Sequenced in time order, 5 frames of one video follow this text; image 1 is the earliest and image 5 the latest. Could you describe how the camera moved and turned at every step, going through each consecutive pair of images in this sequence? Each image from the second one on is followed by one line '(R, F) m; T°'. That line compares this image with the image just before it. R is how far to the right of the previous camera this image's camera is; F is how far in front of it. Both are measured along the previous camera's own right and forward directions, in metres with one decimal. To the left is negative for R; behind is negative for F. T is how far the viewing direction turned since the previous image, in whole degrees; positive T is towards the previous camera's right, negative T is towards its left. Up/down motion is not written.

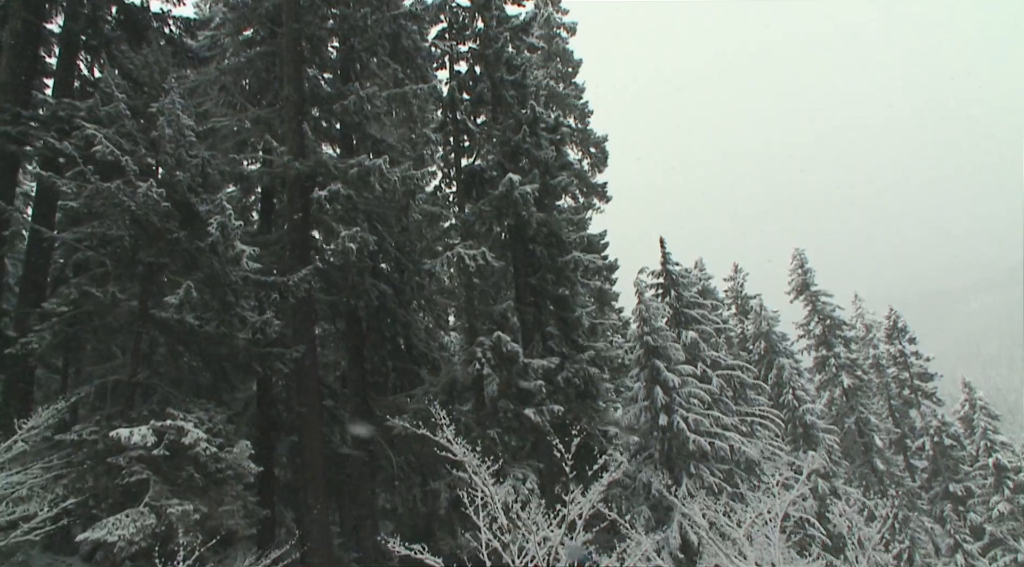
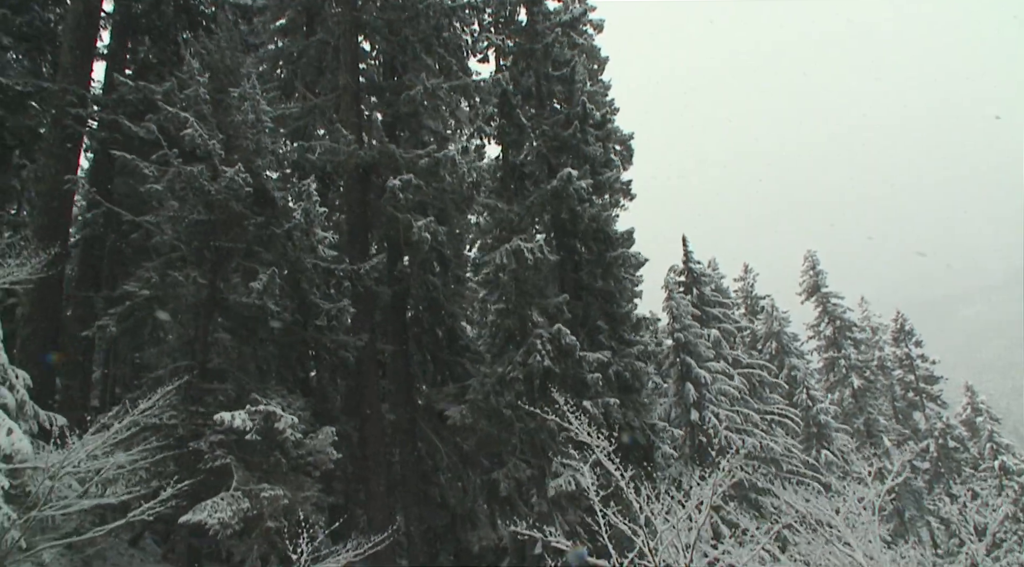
(-1.4, -0.1) m; +1°
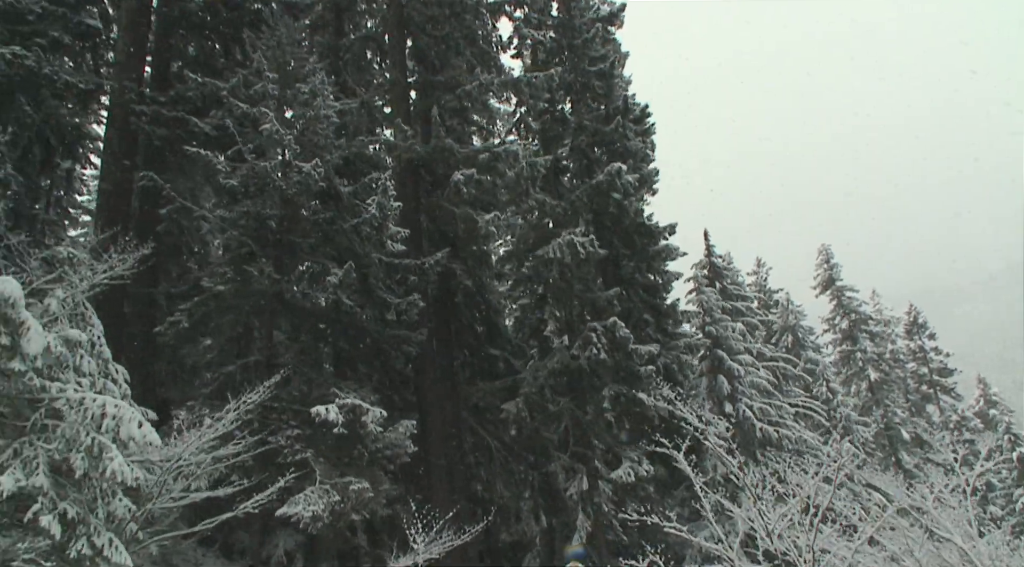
(-1.2, -0.1) m; +1°
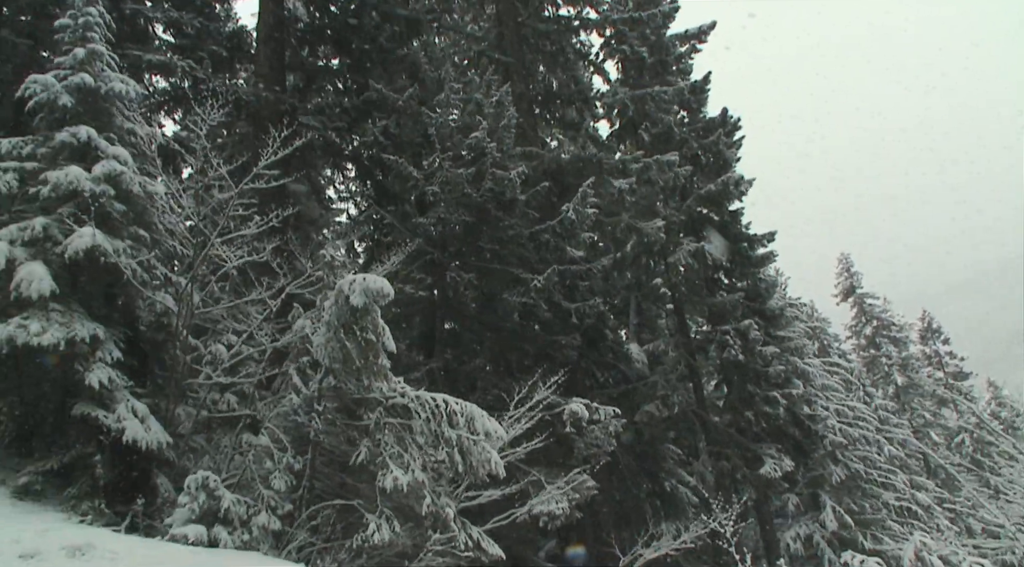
(-3.5, -0.2) m; +3°
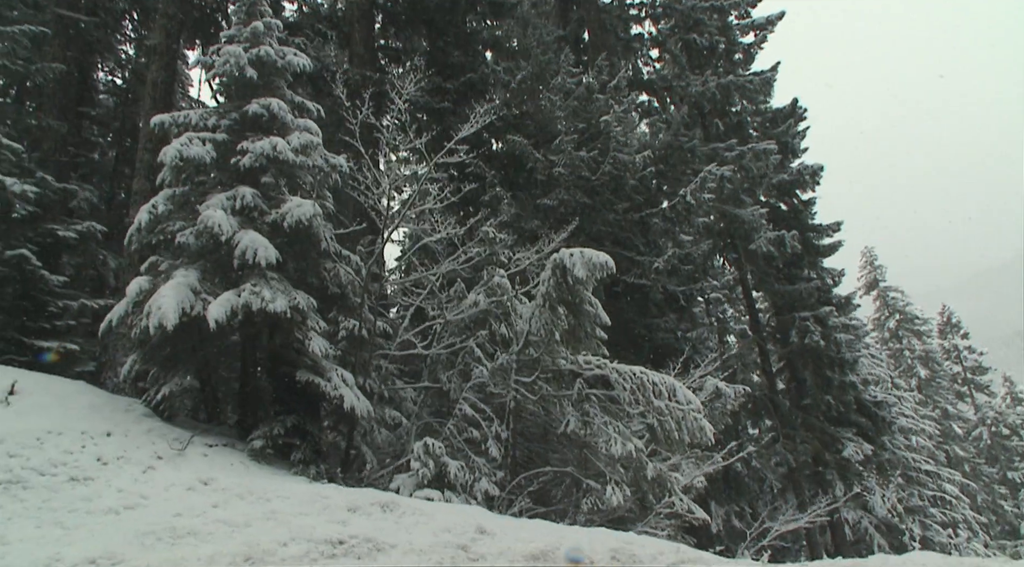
(-2.0, -0.1) m; +1°
